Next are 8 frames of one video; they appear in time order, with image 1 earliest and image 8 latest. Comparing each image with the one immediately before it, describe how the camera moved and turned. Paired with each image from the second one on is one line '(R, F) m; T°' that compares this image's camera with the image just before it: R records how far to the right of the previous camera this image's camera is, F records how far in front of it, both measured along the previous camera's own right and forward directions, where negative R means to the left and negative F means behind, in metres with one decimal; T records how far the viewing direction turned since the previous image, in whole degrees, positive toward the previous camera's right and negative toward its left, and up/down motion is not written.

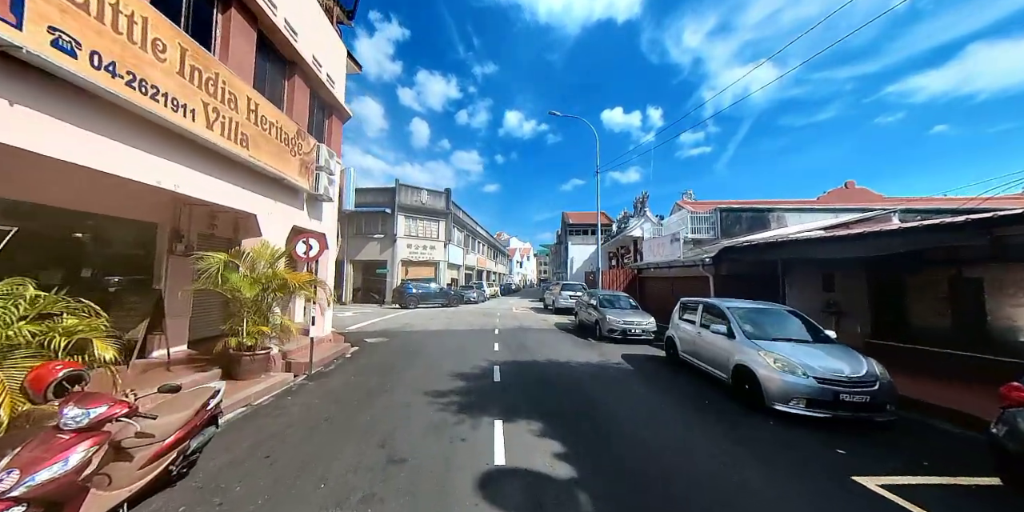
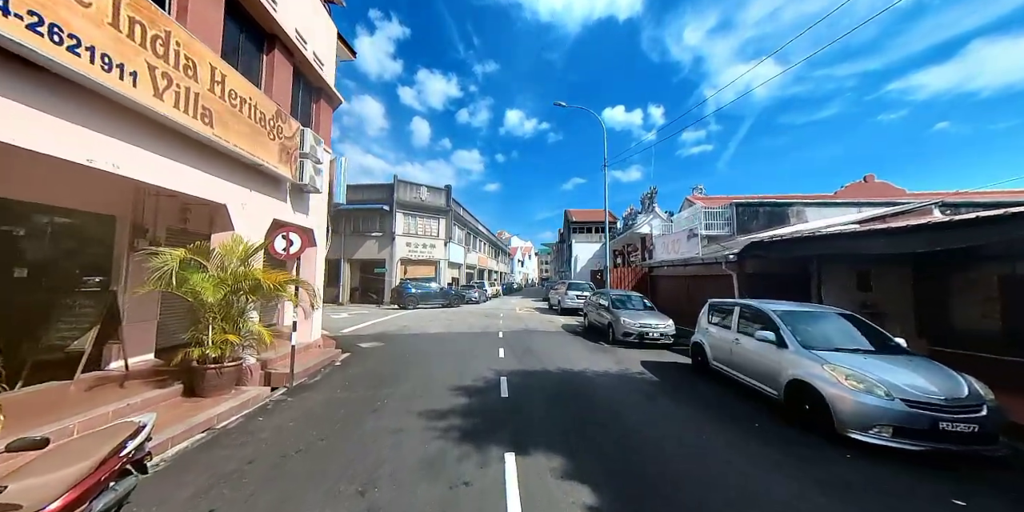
(-0.1, +0.9) m; 0°
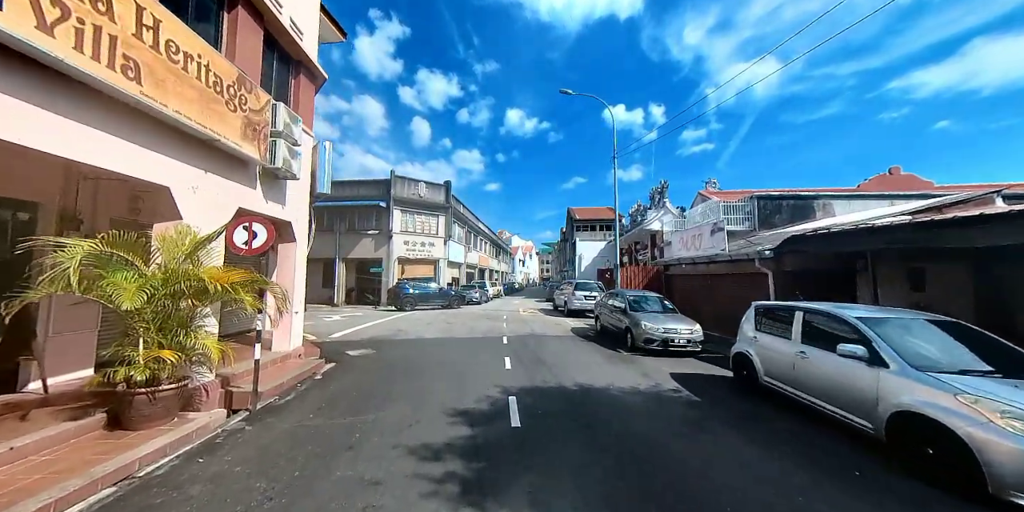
(-0.2, +1.2) m; 0°
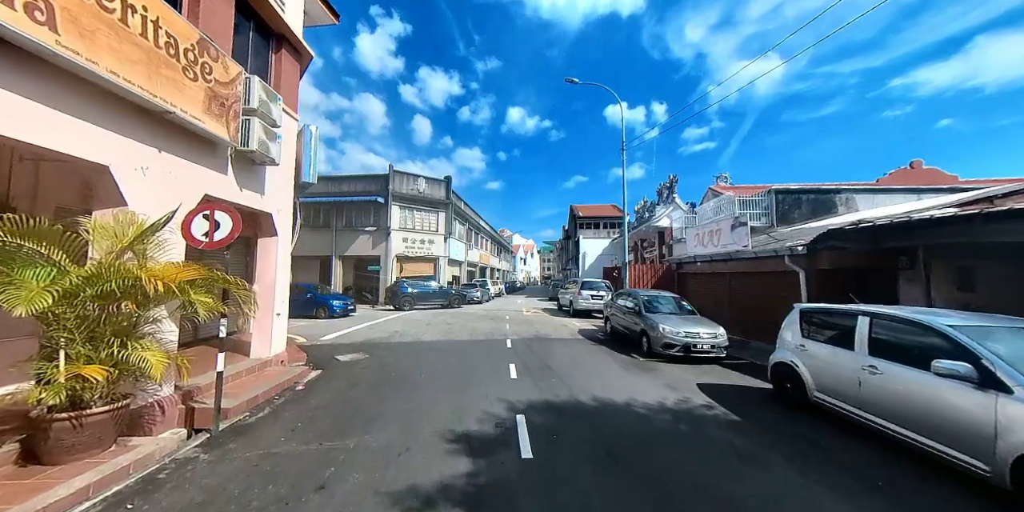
(-0.1, +0.8) m; 0°
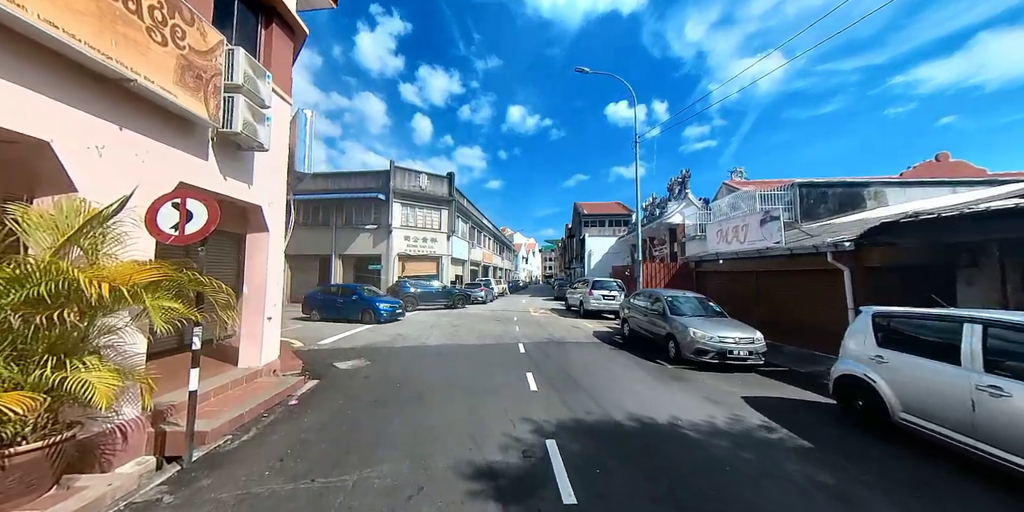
(-0.3, +0.7) m; 0°
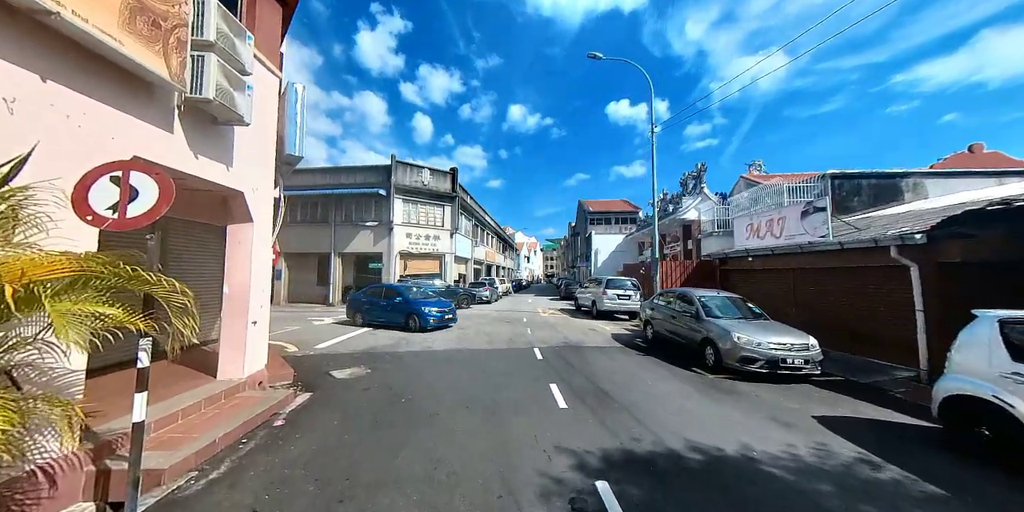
(-0.4, +0.9) m; 0°
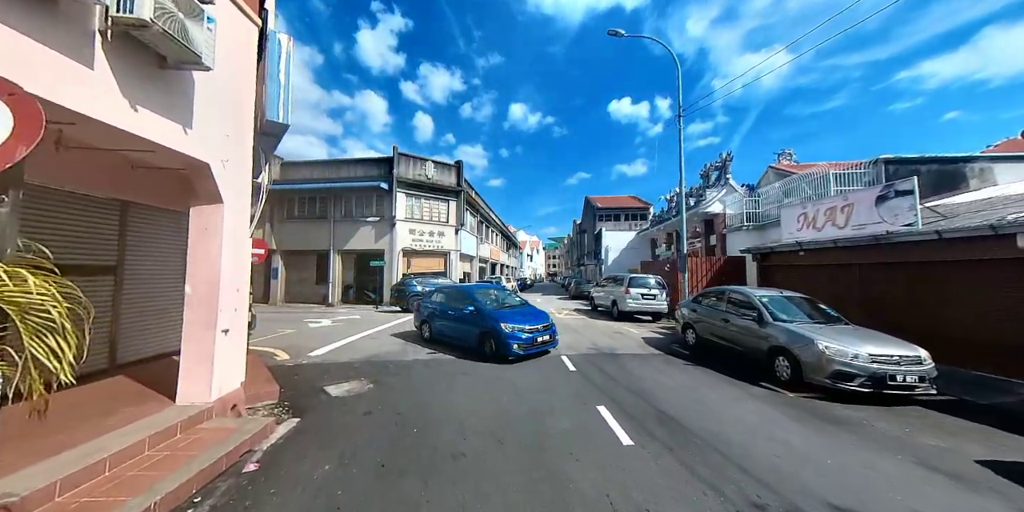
(-0.5, +1.3) m; 0°
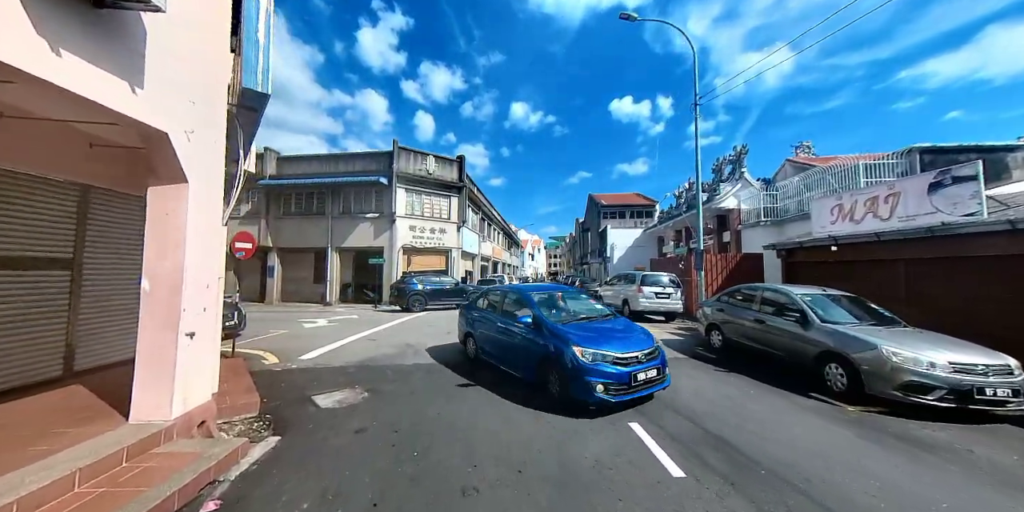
(-0.2, +0.7) m; 0°
